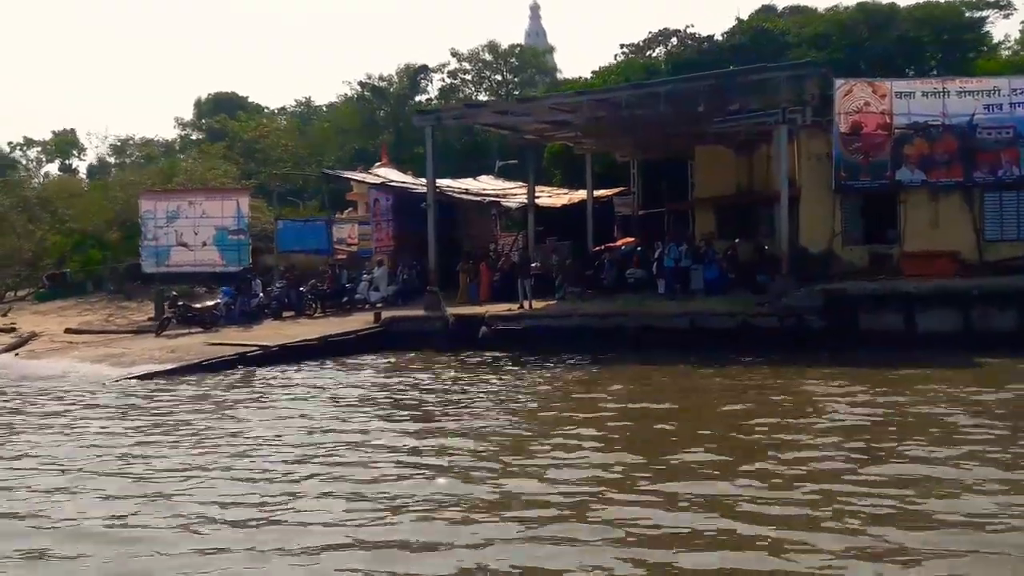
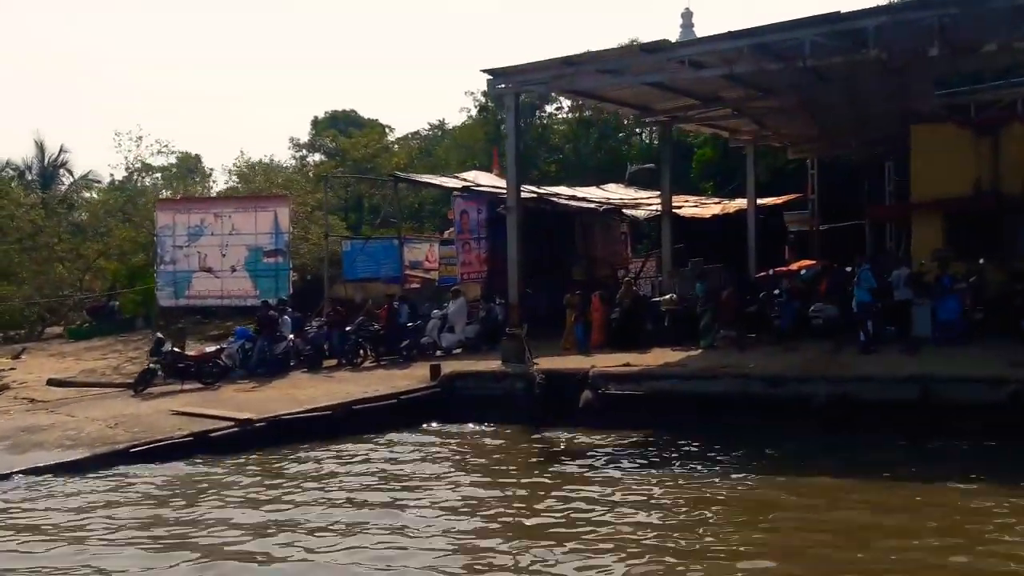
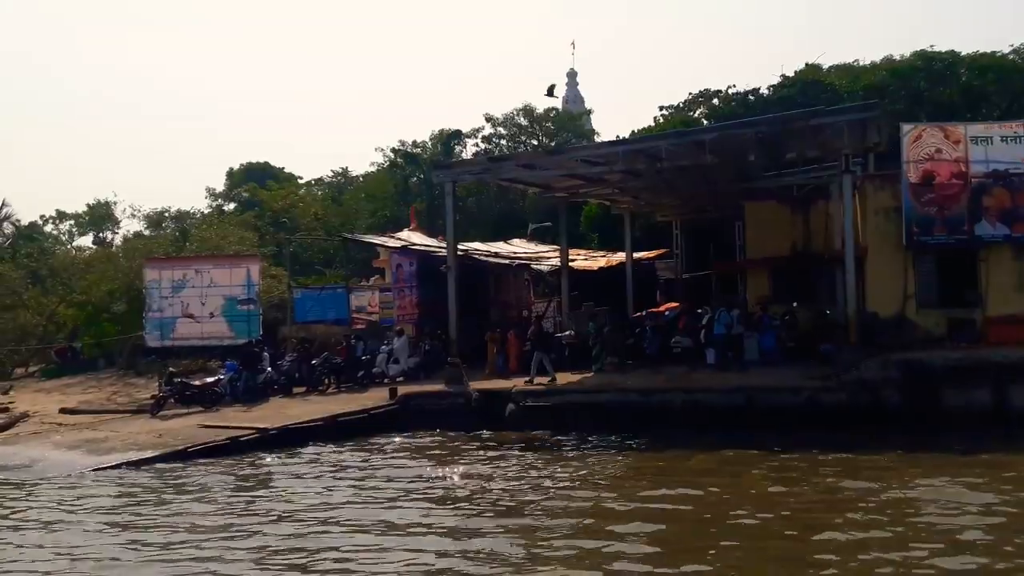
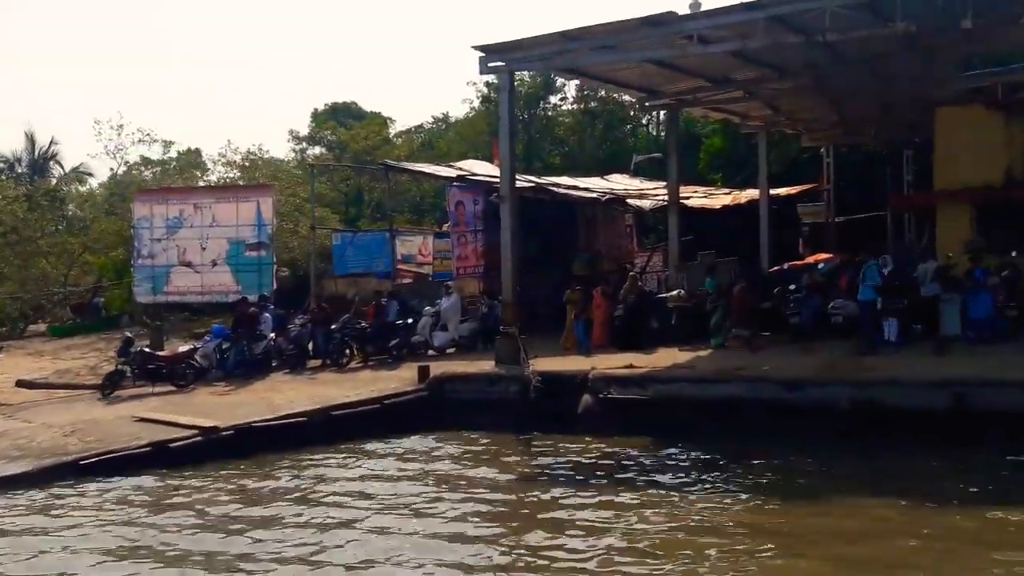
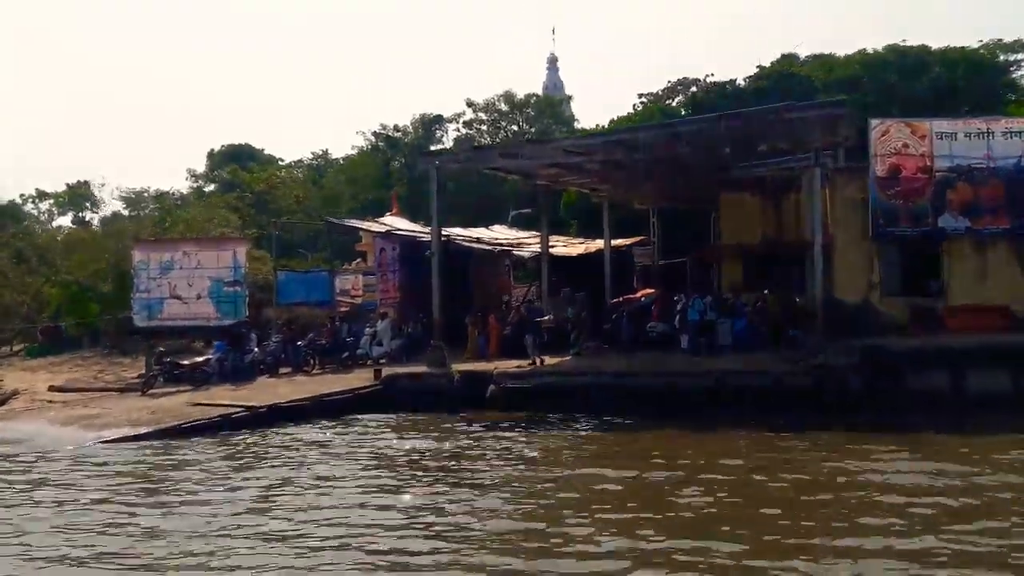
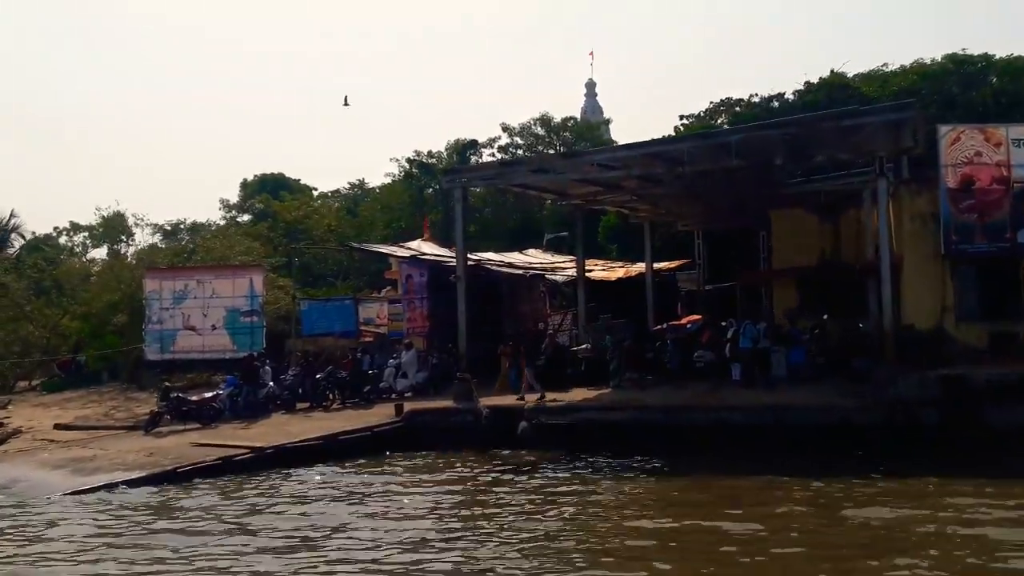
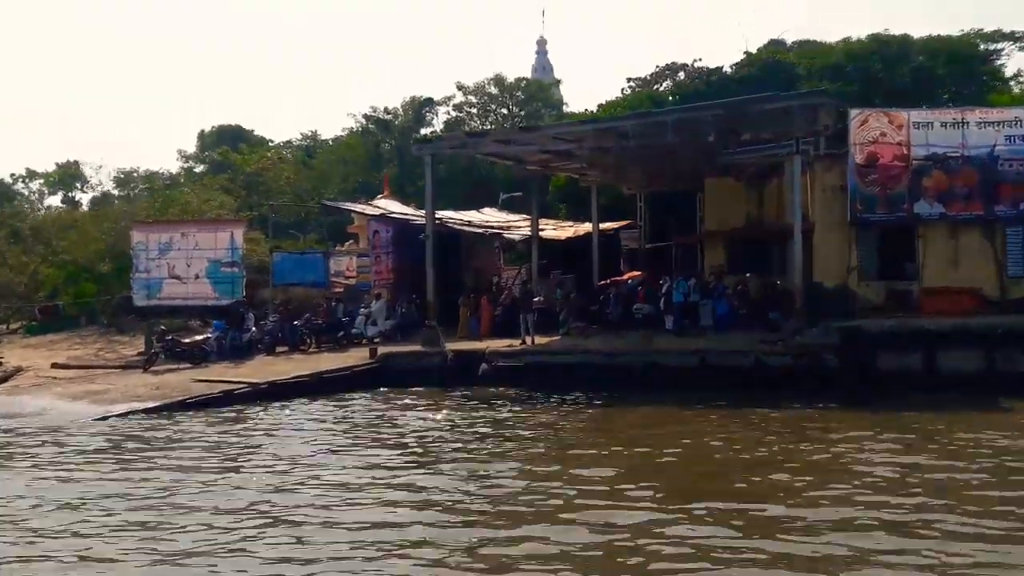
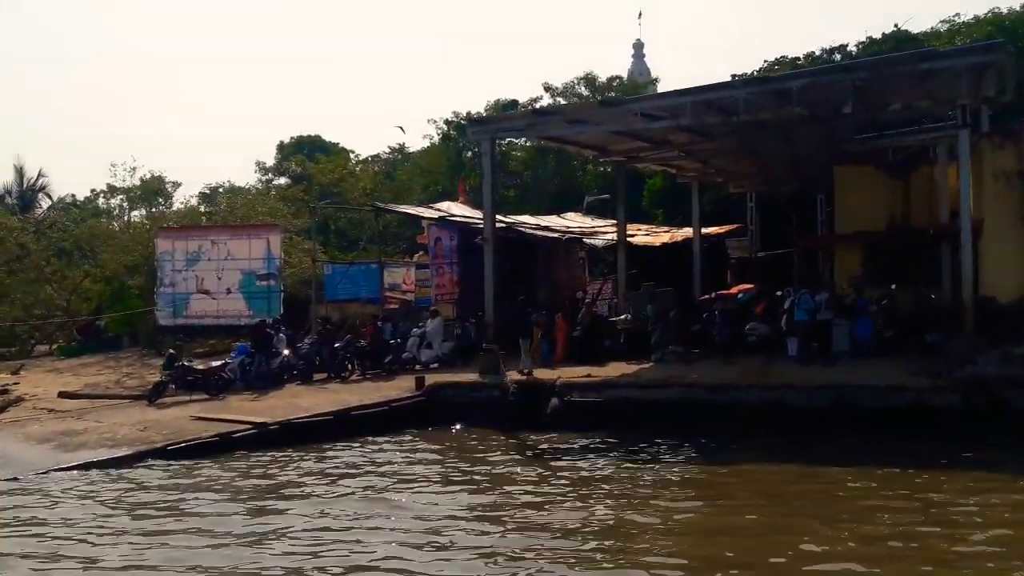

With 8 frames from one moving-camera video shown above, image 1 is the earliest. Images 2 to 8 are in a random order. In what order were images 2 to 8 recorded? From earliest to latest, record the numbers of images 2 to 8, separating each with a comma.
7, 5, 3, 6, 8, 2, 4
